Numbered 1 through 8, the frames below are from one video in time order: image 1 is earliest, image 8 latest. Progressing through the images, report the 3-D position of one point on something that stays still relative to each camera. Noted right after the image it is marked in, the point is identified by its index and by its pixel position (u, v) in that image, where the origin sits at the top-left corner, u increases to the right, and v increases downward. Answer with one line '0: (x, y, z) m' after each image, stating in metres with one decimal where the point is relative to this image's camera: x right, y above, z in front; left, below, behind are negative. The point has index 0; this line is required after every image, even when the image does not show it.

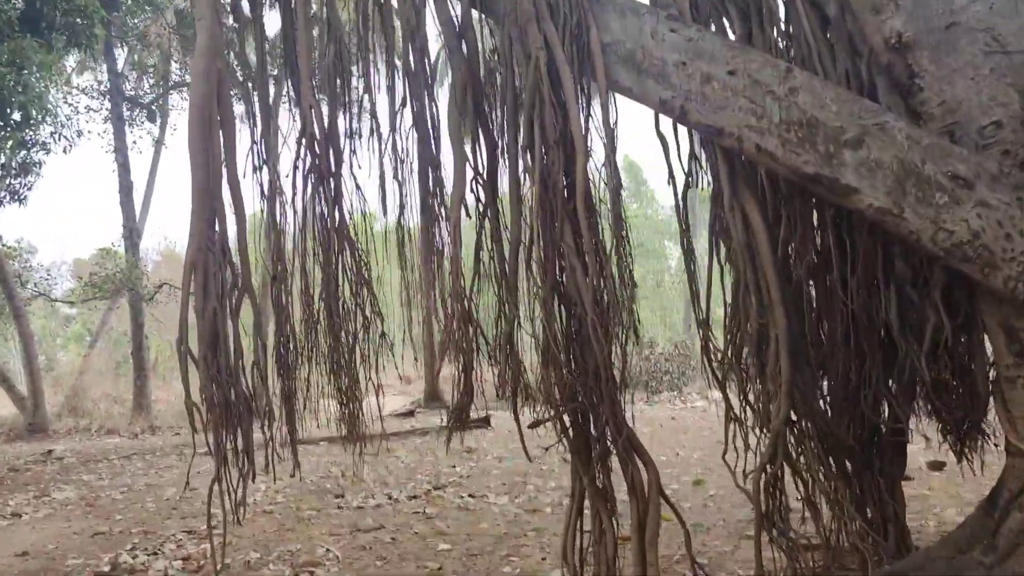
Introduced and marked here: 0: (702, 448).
0: (+1.4, -1.1, +6.9) m
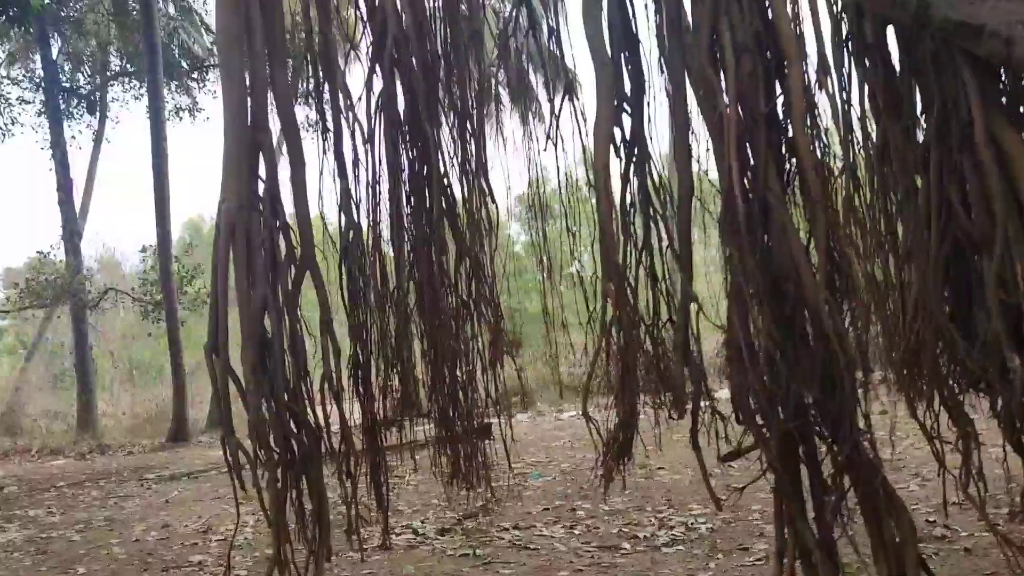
0: (+1.5, -1.0, +6.1) m
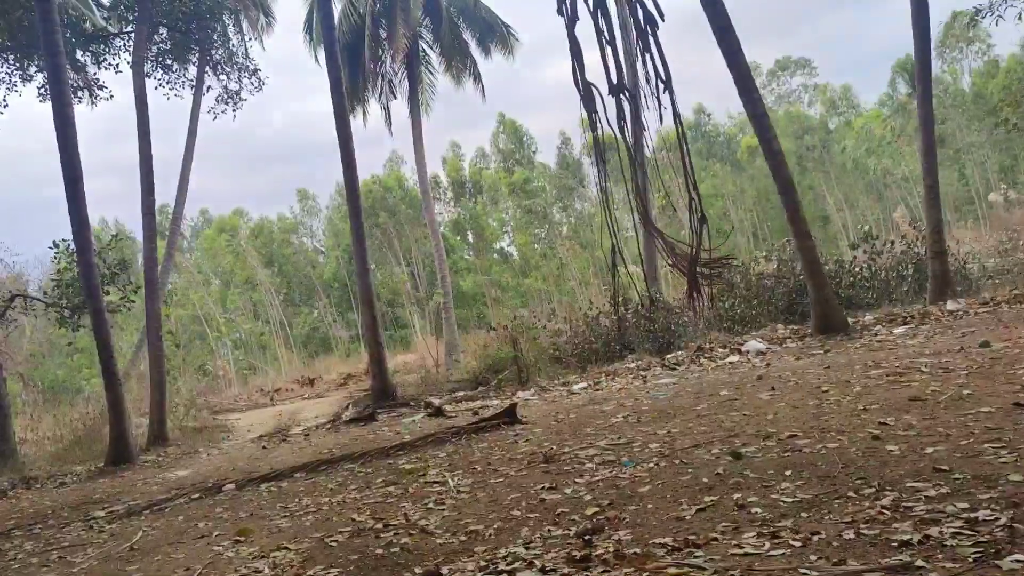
0: (+1.8, -0.6, +4.9) m
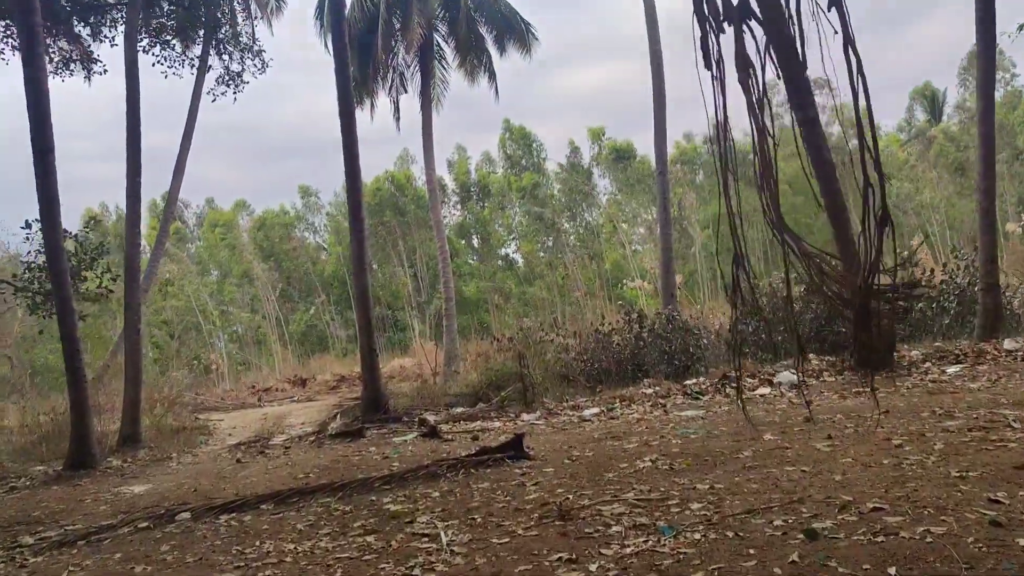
0: (+1.9, -0.7, +4.1) m
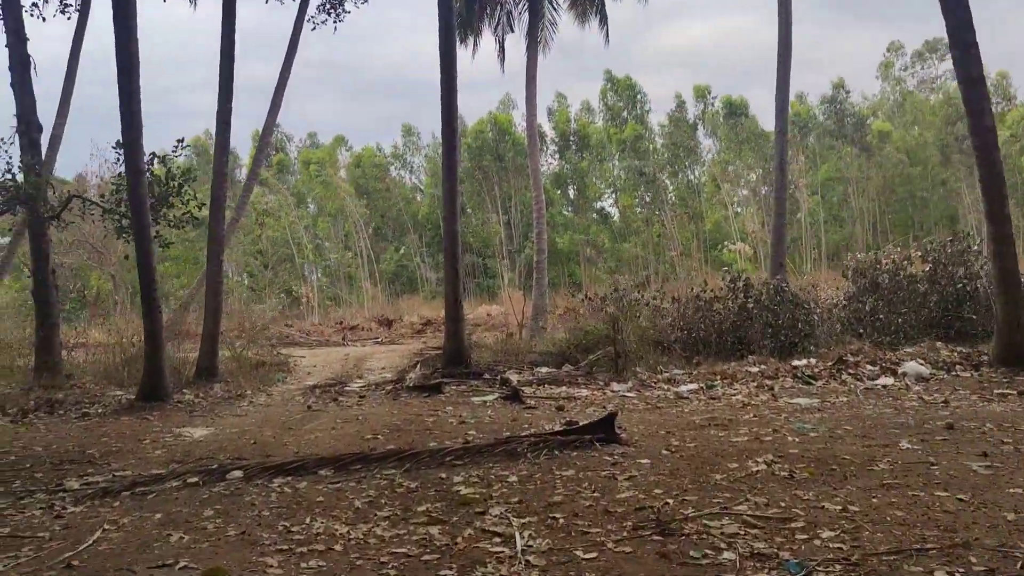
0: (+2.2, -0.7, +3.3) m
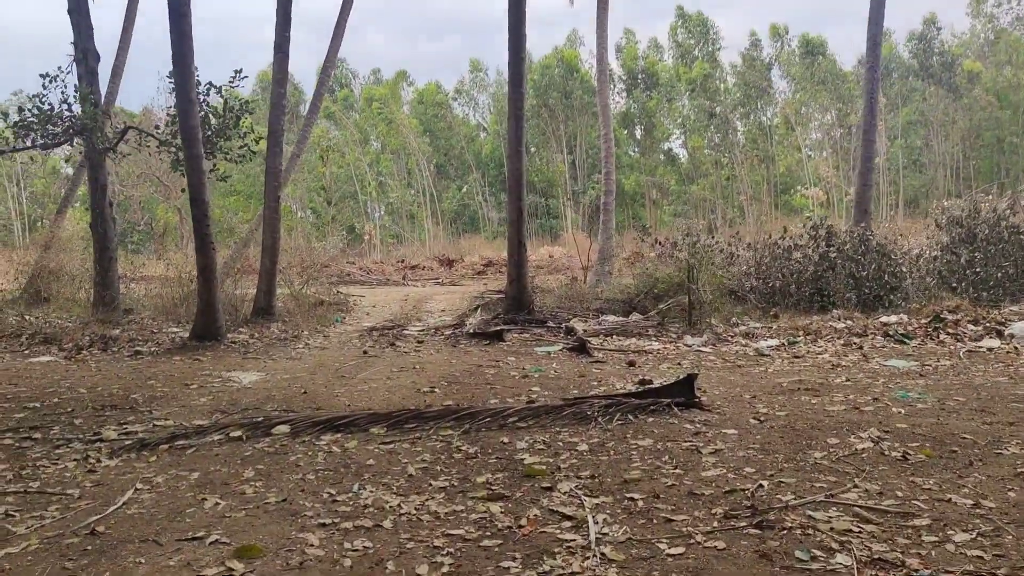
0: (+2.4, -0.6, +2.7) m
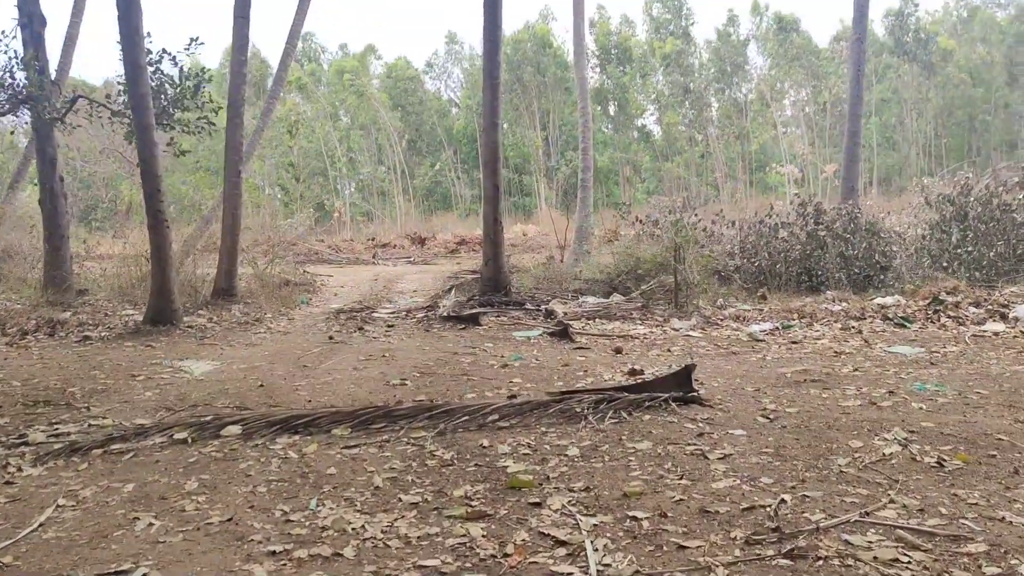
0: (+2.4, -0.6, +2.3) m
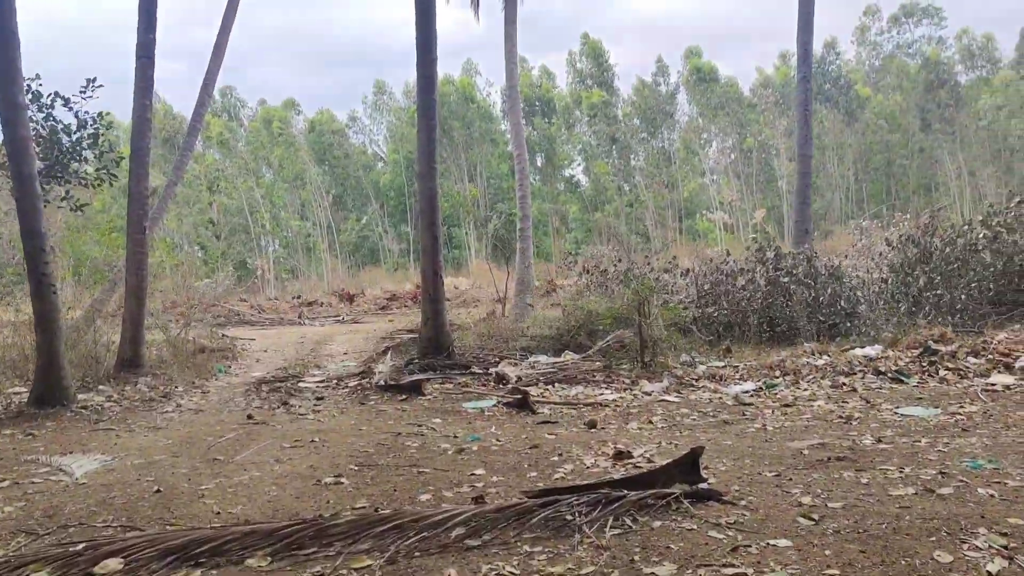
0: (+2.4, -0.7, +1.6) m
